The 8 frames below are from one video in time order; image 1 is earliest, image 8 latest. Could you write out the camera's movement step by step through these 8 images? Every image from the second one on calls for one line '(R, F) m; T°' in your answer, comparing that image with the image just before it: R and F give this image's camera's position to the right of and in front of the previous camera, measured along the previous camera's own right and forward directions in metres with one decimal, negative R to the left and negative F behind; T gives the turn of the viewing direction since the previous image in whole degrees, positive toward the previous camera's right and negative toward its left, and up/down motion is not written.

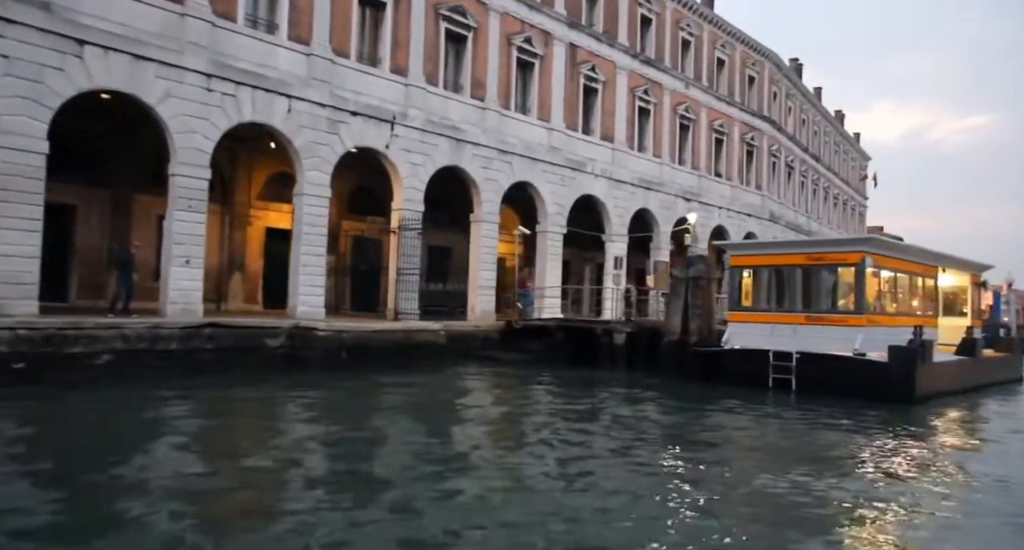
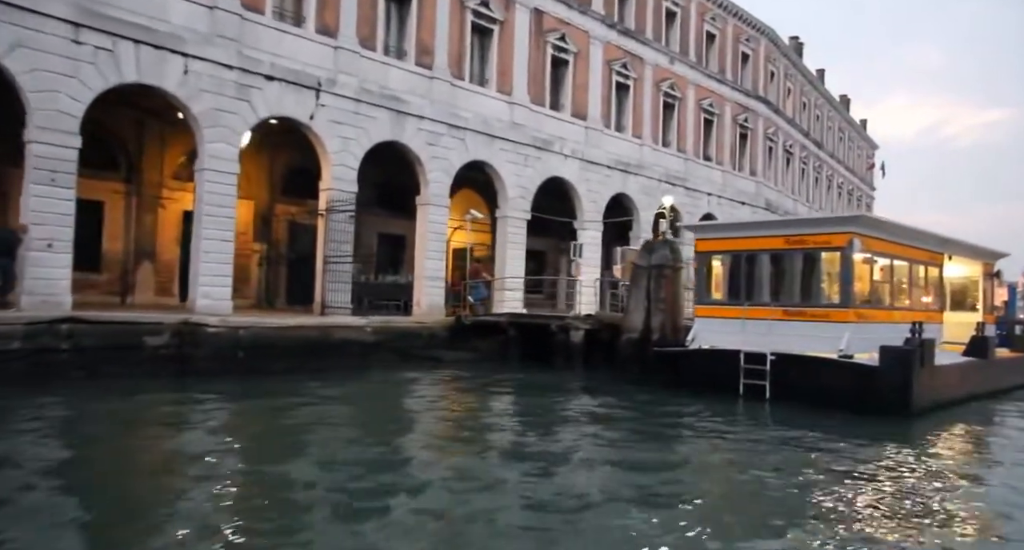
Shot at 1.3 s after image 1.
(+1.4, +2.1) m; -1°
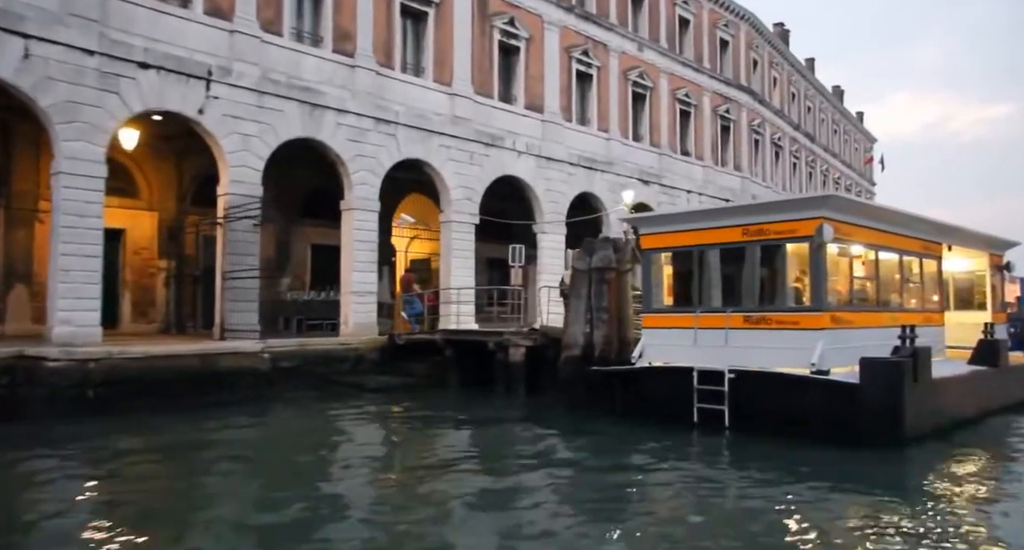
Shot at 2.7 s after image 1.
(+1.4, +2.1) m; -1°
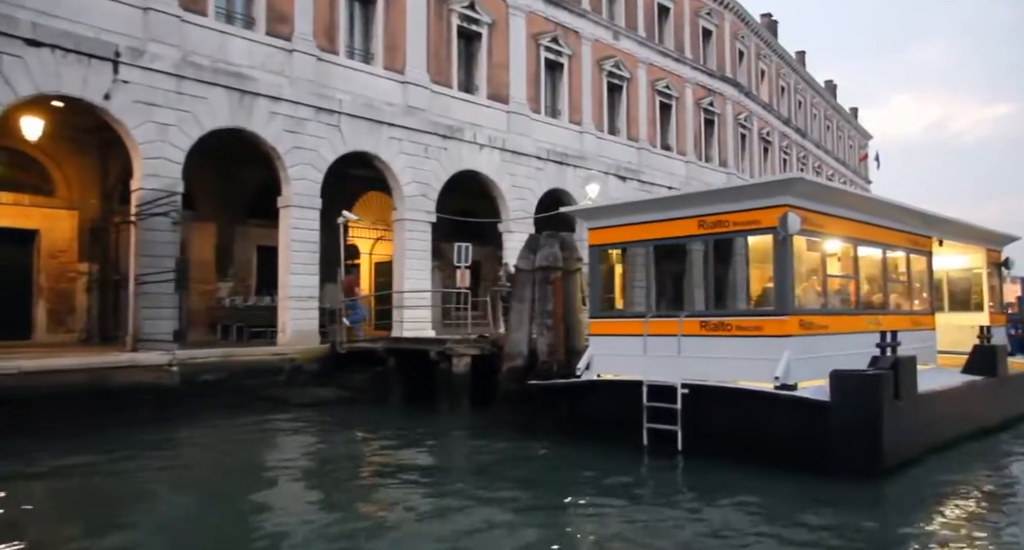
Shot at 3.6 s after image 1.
(+0.9, +1.3) m; 0°
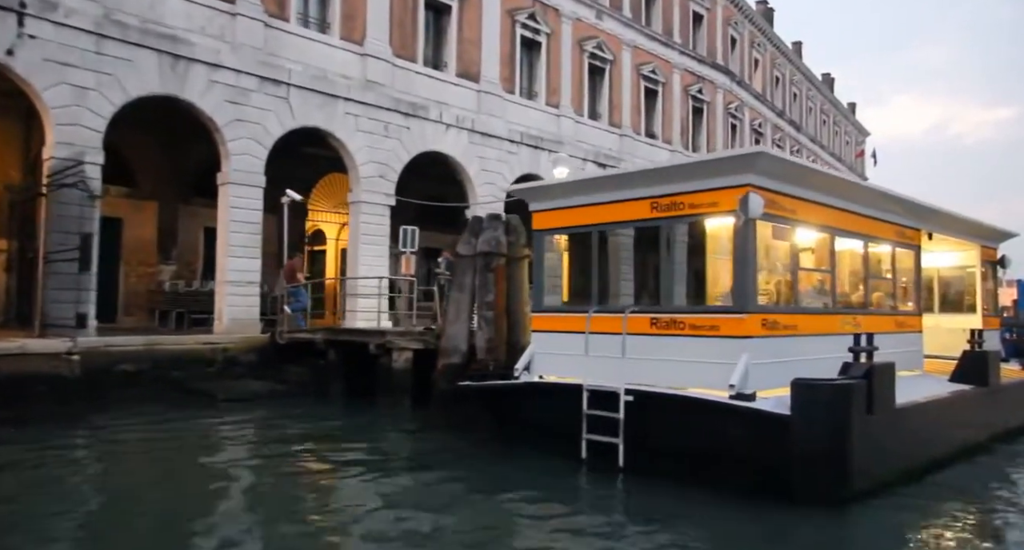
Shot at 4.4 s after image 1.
(+0.7, +1.1) m; 0°
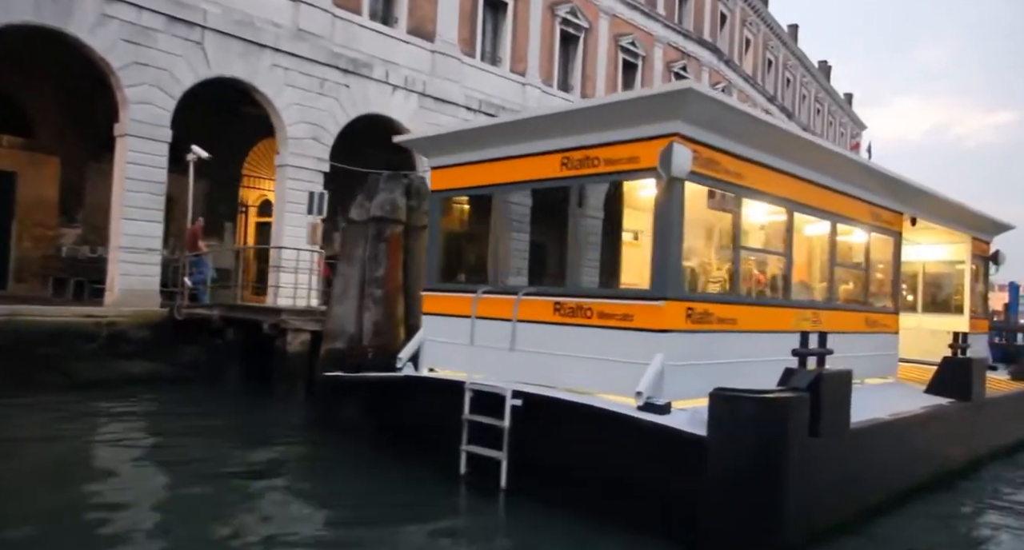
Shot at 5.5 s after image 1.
(+1.0, +1.5) m; 0°
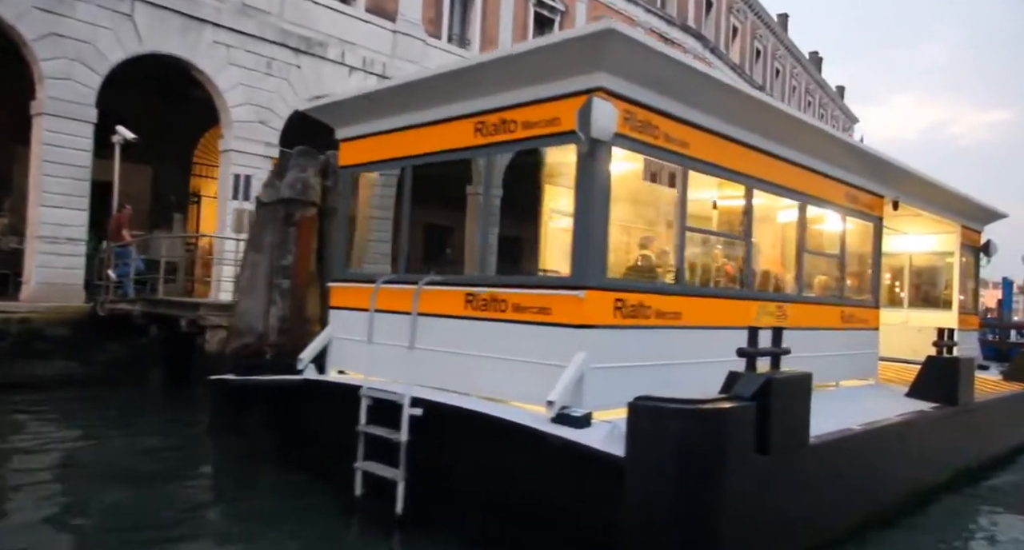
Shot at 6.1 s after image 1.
(+0.6, +0.9) m; 0°
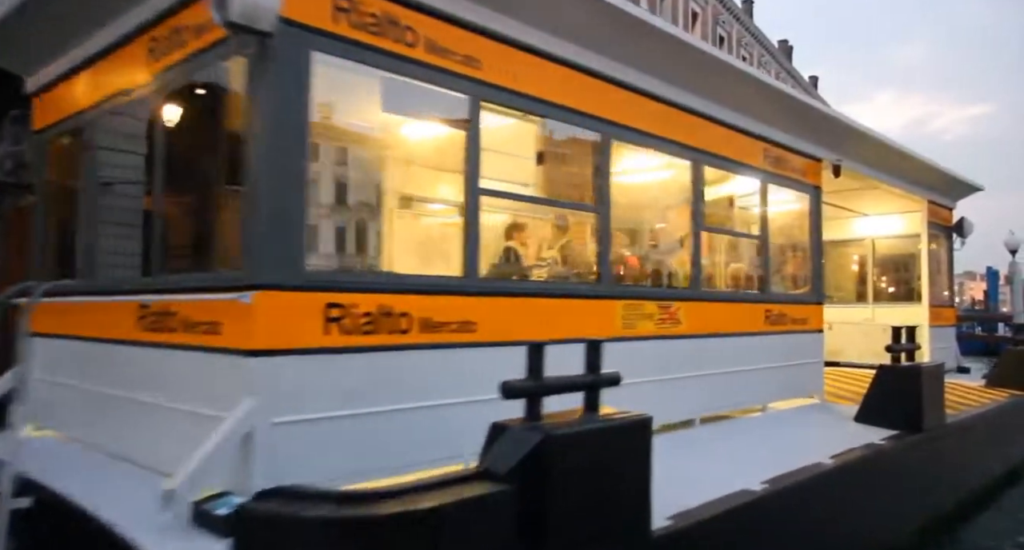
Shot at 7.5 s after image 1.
(+1.3, +1.7) m; +1°
